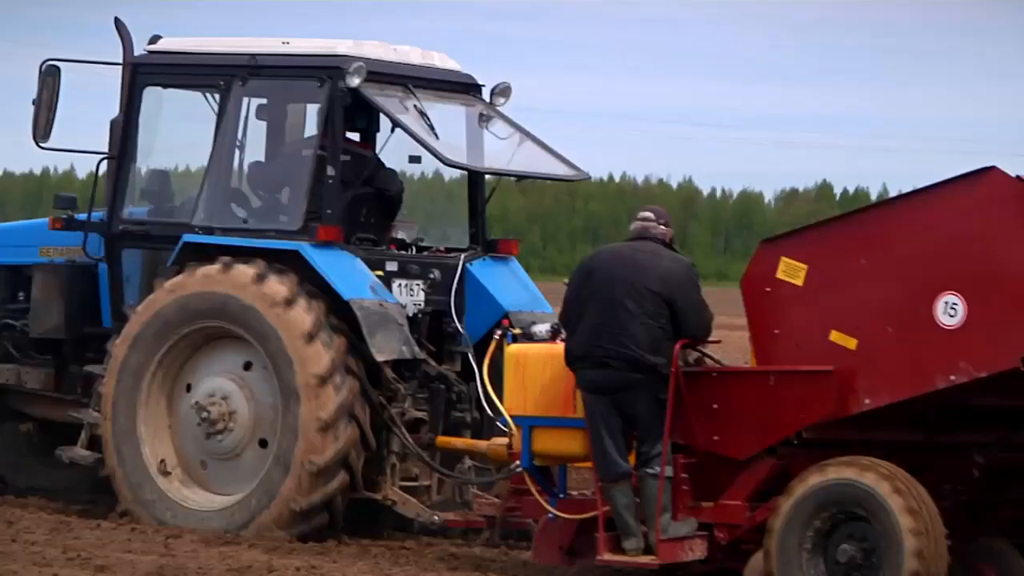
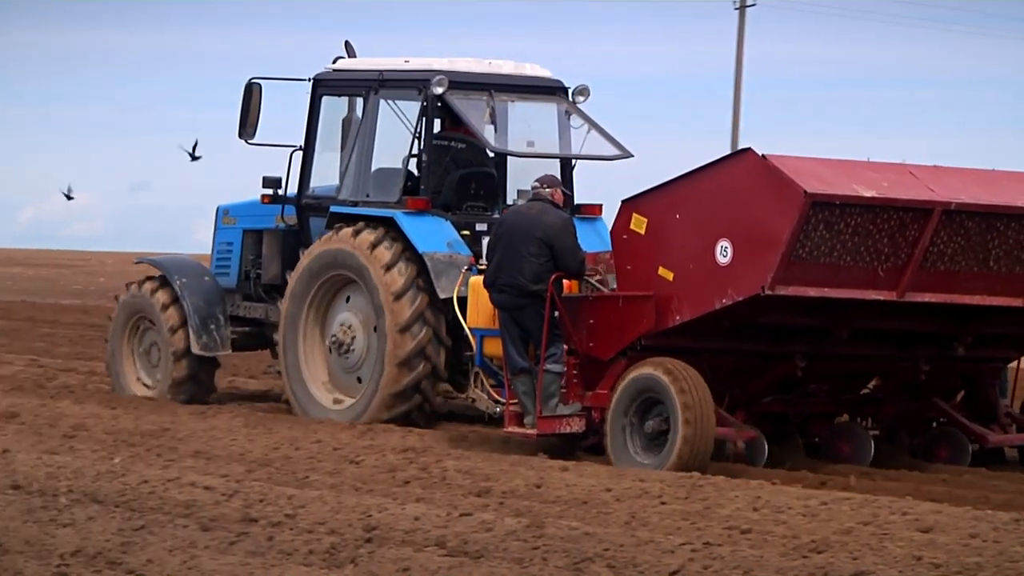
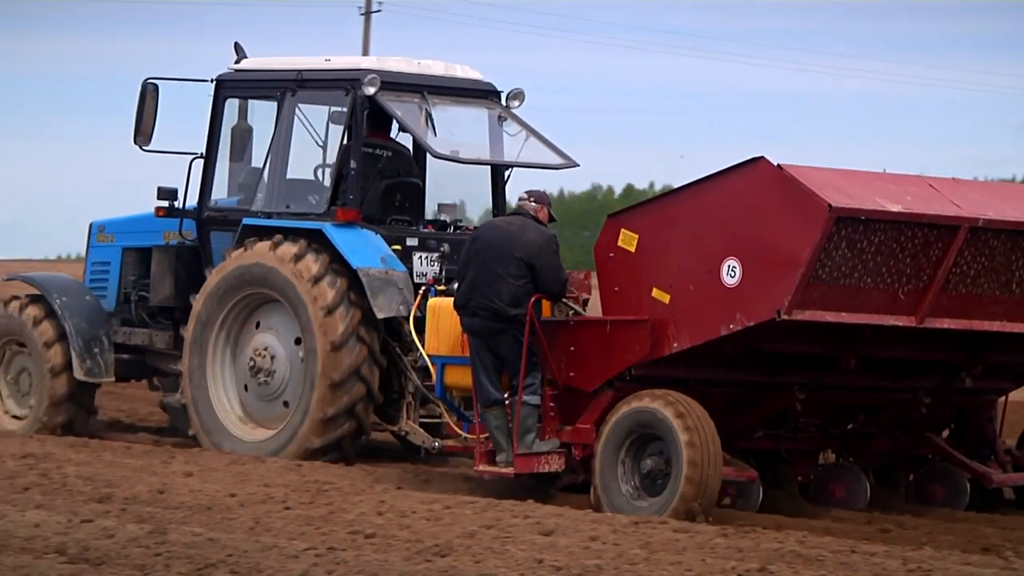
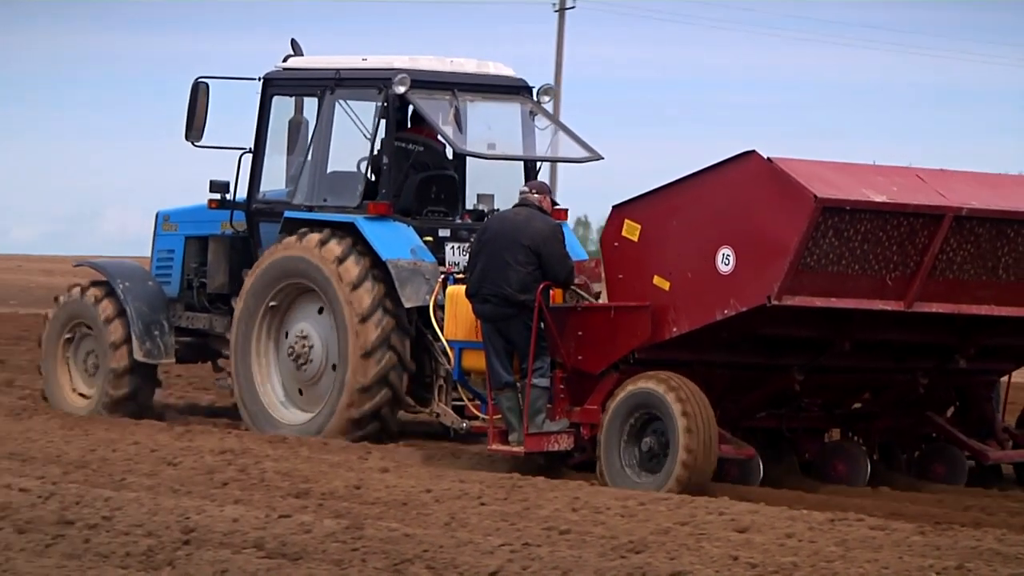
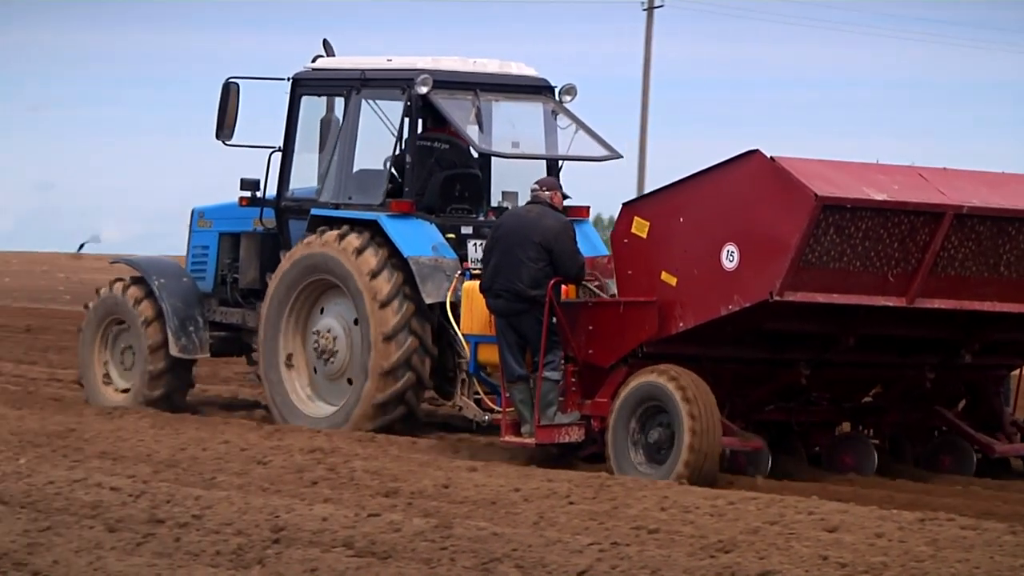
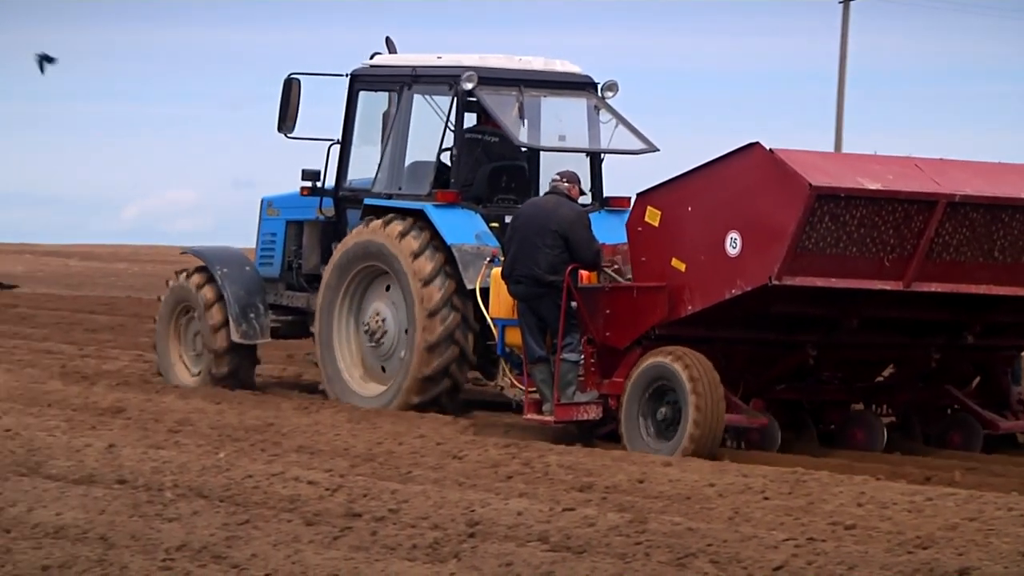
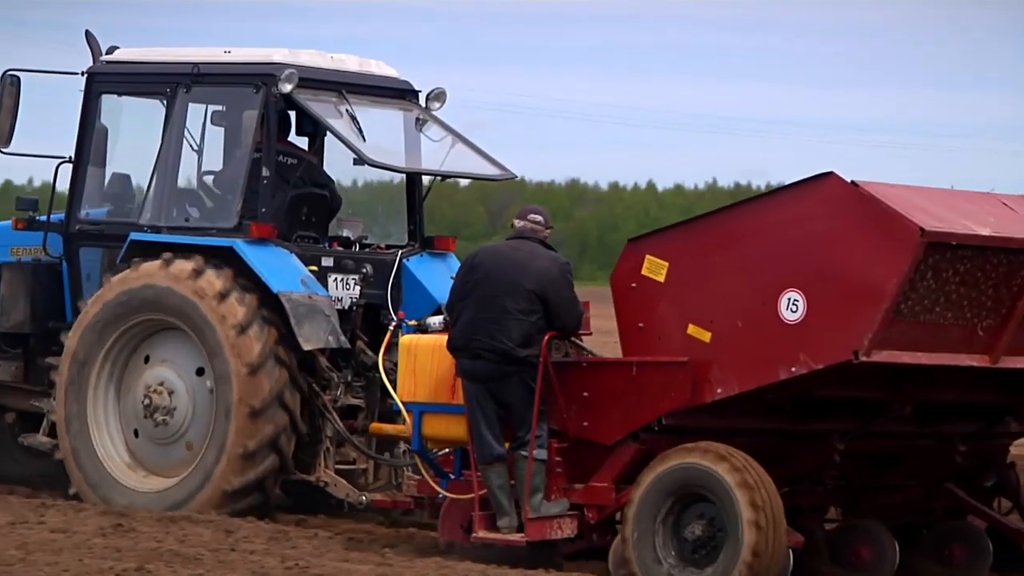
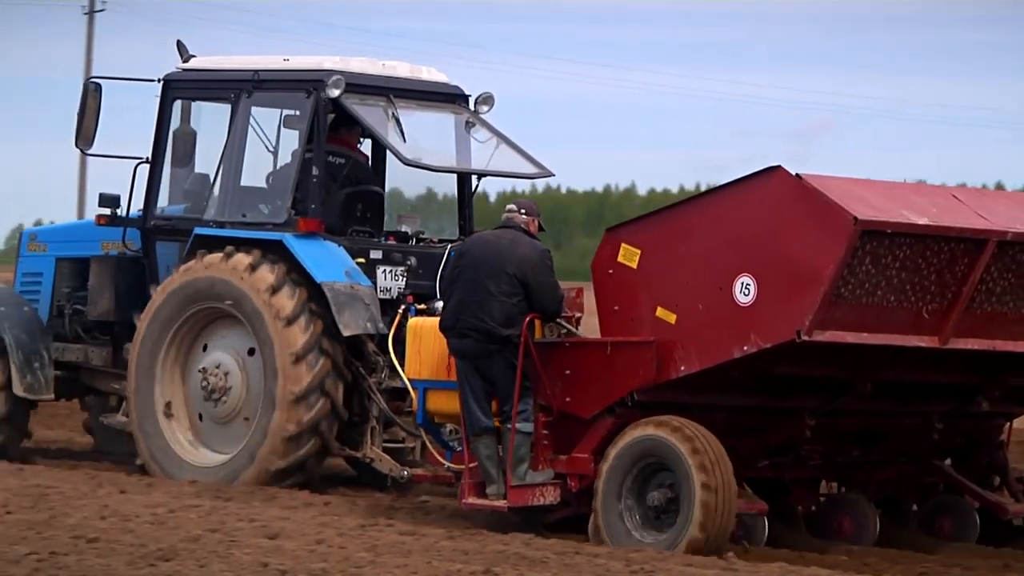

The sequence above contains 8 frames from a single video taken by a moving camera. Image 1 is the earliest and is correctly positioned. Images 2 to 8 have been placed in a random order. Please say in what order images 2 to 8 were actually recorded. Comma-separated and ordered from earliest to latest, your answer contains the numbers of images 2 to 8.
7, 8, 3, 4, 5, 2, 6
